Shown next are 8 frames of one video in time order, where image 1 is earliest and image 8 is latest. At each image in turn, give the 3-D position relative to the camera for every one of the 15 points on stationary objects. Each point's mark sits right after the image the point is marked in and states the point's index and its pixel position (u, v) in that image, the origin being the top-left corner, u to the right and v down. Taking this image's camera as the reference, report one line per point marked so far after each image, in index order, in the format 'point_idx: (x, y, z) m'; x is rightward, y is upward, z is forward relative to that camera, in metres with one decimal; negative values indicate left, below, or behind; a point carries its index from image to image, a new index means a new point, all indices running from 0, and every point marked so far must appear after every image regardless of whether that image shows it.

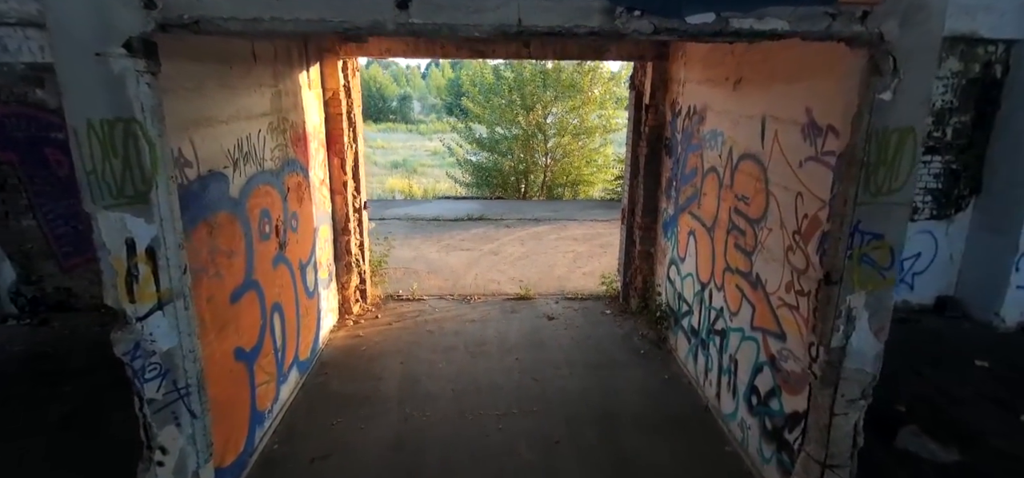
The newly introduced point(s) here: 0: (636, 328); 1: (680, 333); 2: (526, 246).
0: (+1.3, -1.0, +5.6) m
1: (+1.6, -0.9, +5.0) m
2: (+0.2, -0.1, +8.3) m
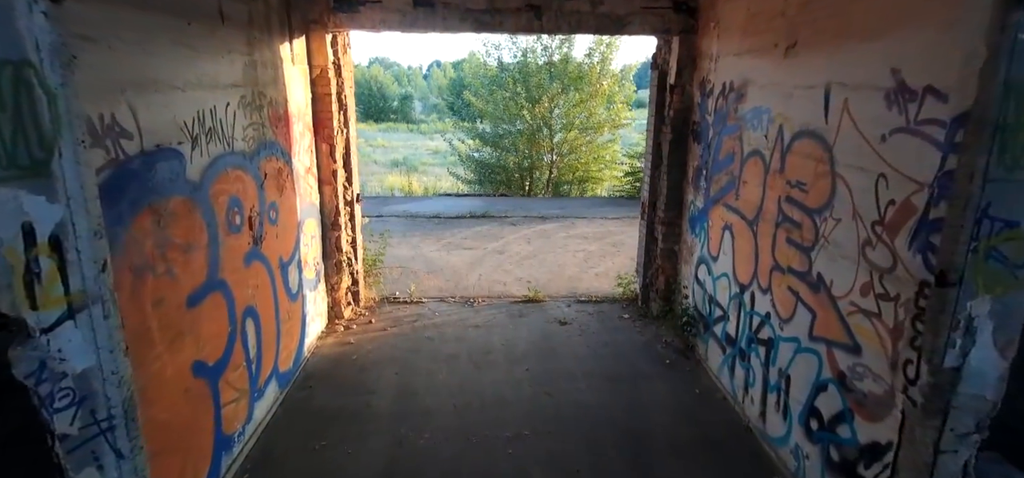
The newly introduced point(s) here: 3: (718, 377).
0: (+1.4, -0.9, +5.0) m
1: (+1.7, -0.9, +4.4) m
2: (+0.3, -0.1, +7.7) m
3: (+1.7, -1.1, +4.3) m
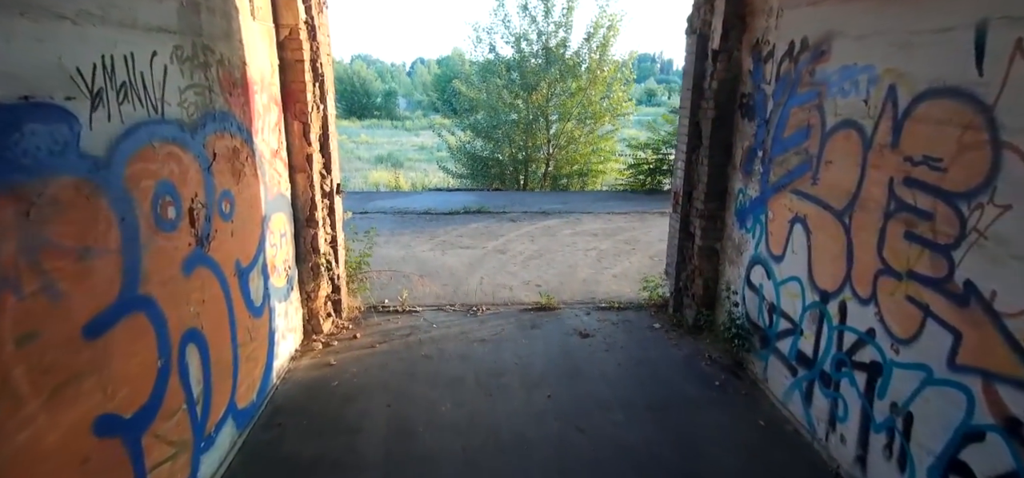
0: (+1.5, -0.9, +4.2) m
1: (+1.8, -0.8, +3.6) m
2: (+0.3, -0.1, +6.9) m
3: (+1.8, -1.1, +3.5) m
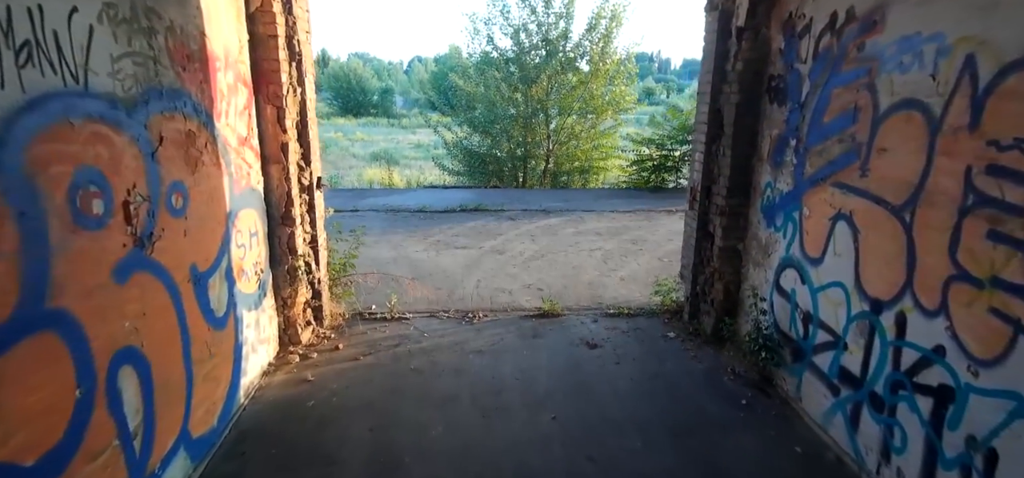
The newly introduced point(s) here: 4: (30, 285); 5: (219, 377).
0: (+1.5, -0.9, +3.8) m
1: (+1.8, -0.8, +3.2) m
2: (+0.3, -0.1, +6.5) m
3: (+1.8, -1.1, +3.0) m
4: (-1.6, -0.1, +1.7) m
5: (-1.6, -0.8, +2.9) m
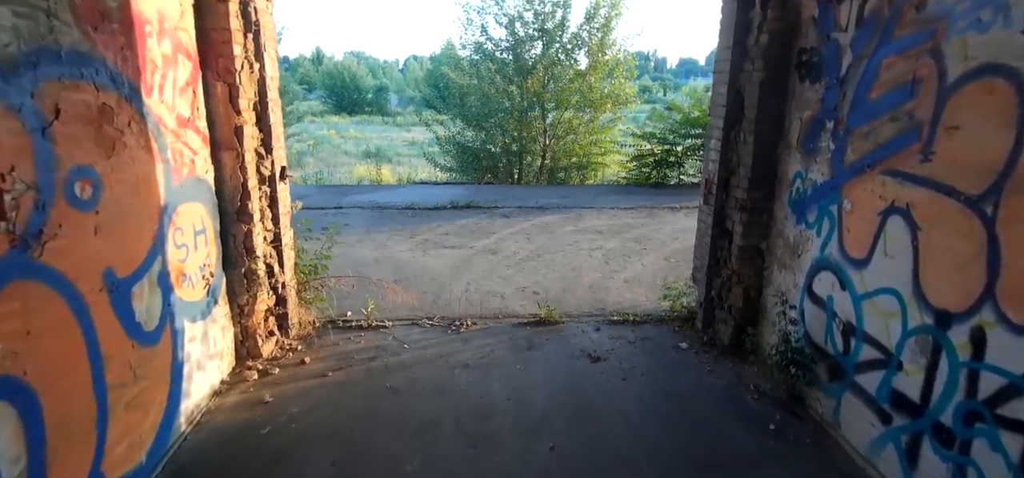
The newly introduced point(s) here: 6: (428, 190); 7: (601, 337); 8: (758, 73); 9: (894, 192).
0: (+1.5, -0.9, +3.3) m
1: (+1.8, -0.8, +2.7) m
2: (+0.2, 0.0, +6.0) m
3: (+1.8, -1.1, +2.6) m
4: (-1.6, -0.1, +1.2) m
5: (-1.7, -0.8, +2.5) m
6: (-1.5, +0.8, +9.1) m
7: (+0.6, -0.7, +3.8) m
8: (+1.5, +1.0, +3.3) m
9: (+1.8, +0.2, +2.5) m
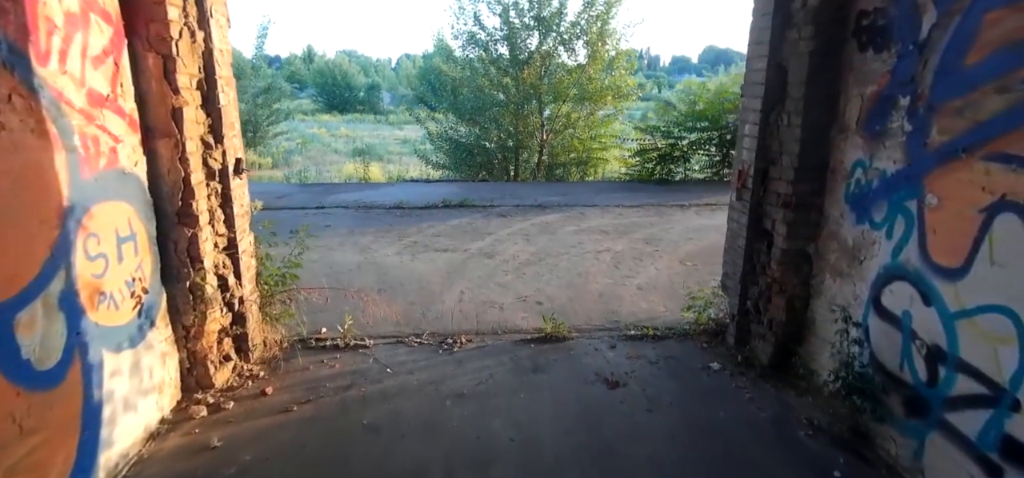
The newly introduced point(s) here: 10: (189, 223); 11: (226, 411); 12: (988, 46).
0: (+1.5, -0.9, +2.8) m
1: (+1.8, -0.8, +2.2) m
2: (+0.2, -0.1, +5.4) m
3: (+1.8, -1.1, +2.0) m
4: (-1.6, -0.2, +0.6) m
5: (-1.7, -0.8, +1.9) m
6: (-1.5, +0.8, +8.5) m
7: (+0.6, -0.7, +3.3) m
8: (+1.5, +1.0, +2.7) m
9: (+1.8, +0.2, +1.9) m
10: (-1.6, +0.1, +2.6) m
11: (-1.5, -0.9, +2.7) m
12: (+1.8, +0.7, +2.0) m
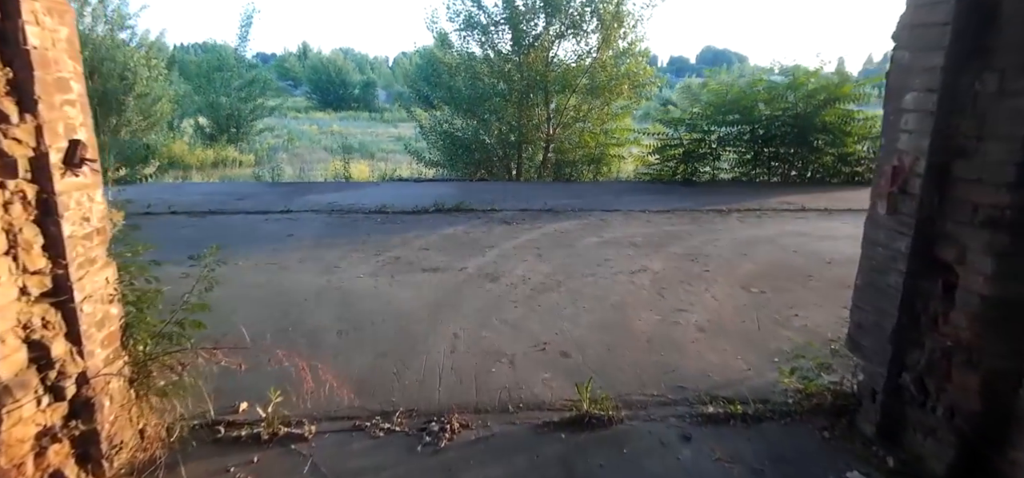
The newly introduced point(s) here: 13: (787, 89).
0: (+1.6, -1.0, +1.6) m
1: (+1.9, -1.0, +1.0) m
2: (+0.3, -0.2, +4.3) m
3: (+1.9, -1.2, +0.9) m
4: (-1.5, -0.3, -0.5) m
5: (-1.6, -0.9, +0.7) m
6: (-1.5, +0.7, +7.3) m
7: (+0.7, -0.9, +2.1) m
8: (+1.6, +0.9, +1.6) m
9: (+1.9, +0.1, +0.8) m
10: (-1.5, 0.0, +1.5) m
11: (-1.4, -1.0, +1.6) m
12: (+1.9, +0.6, +0.8) m
13: (+4.2, +2.3, +8.0) m
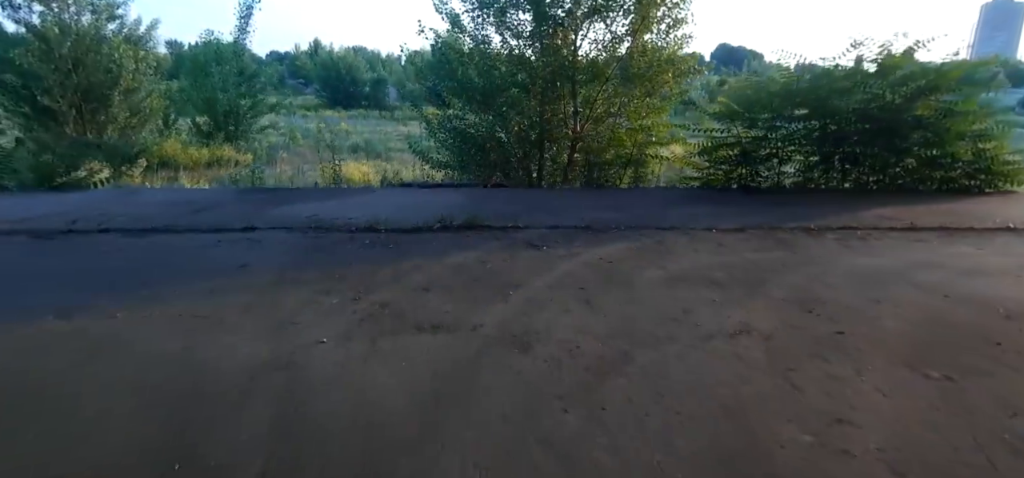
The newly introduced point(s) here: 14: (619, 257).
0: (+1.7, -1.3, +0.3) m
1: (+2.0, -1.2, -0.3) m
2: (+0.5, -0.4, +2.9) m
3: (+2.0, -1.5, -0.5) m
4: (-1.4, -0.5, -1.8) m
5: (-1.5, -1.2, -0.6) m
6: (-1.2, +0.5, +6.0) m
7: (+0.9, -1.1, +0.8) m
8: (+1.8, +0.6, +0.2) m
9: (+2.0, -0.2, -0.6) m
10: (-1.4, -0.3, +0.2) m
11: (-1.3, -1.2, +0.3) m
12: (+2.0, +0.3, -0.5) m
13: (+4.5, +2.0, +6.6) m
14: (+0.8, -0.1, +4.0) m
